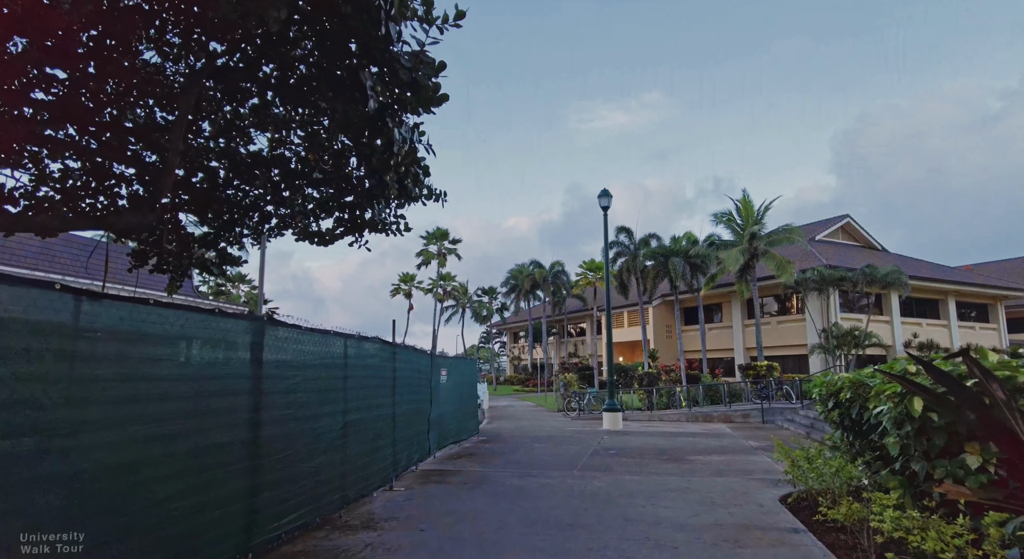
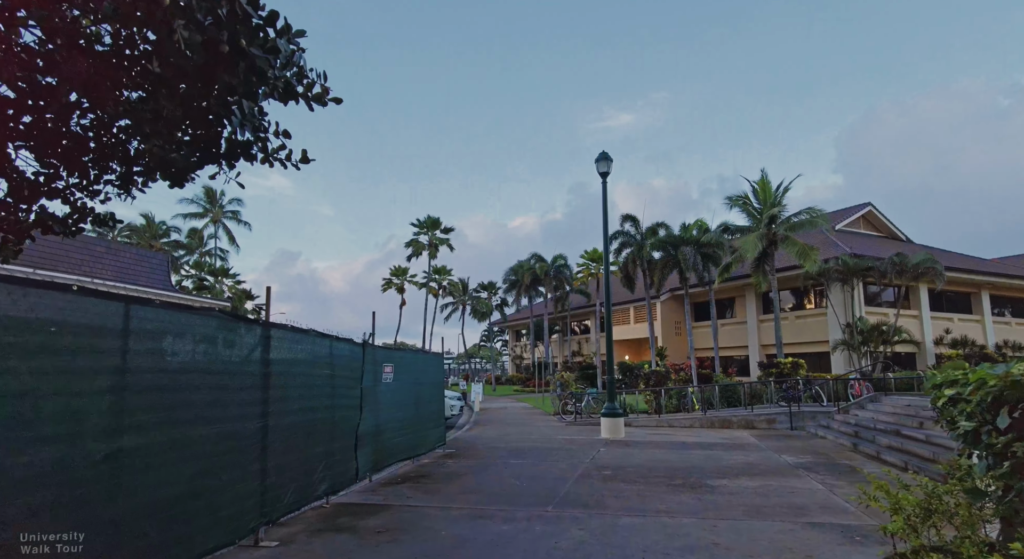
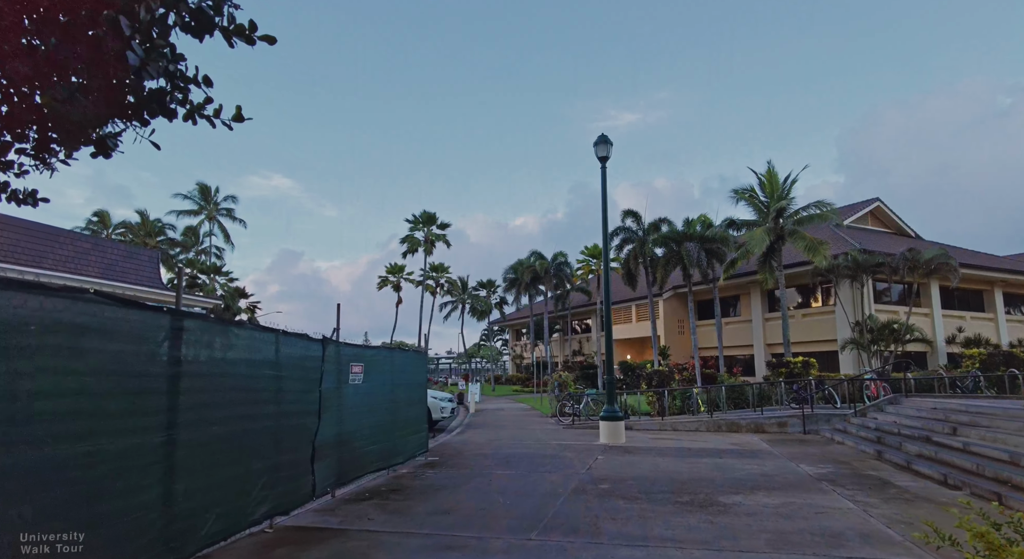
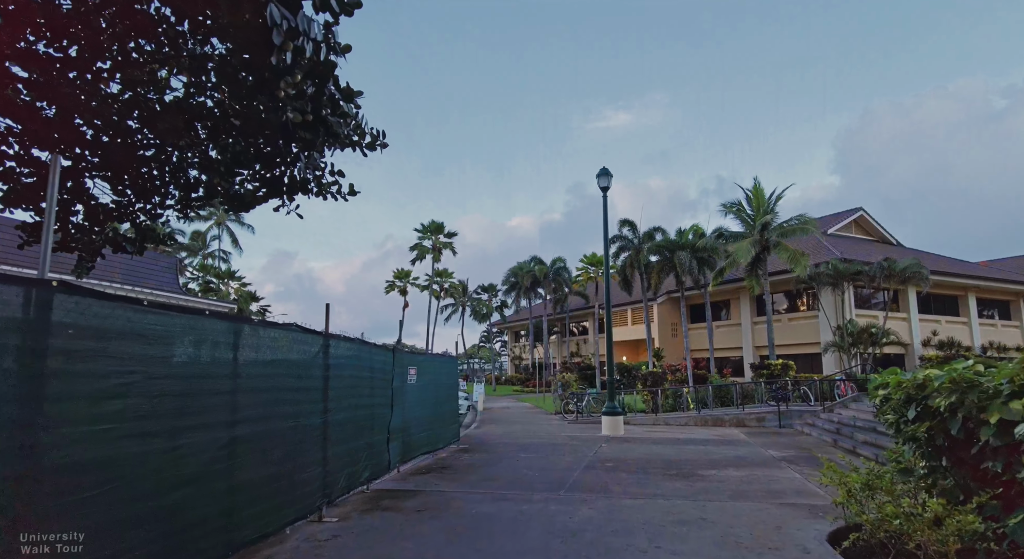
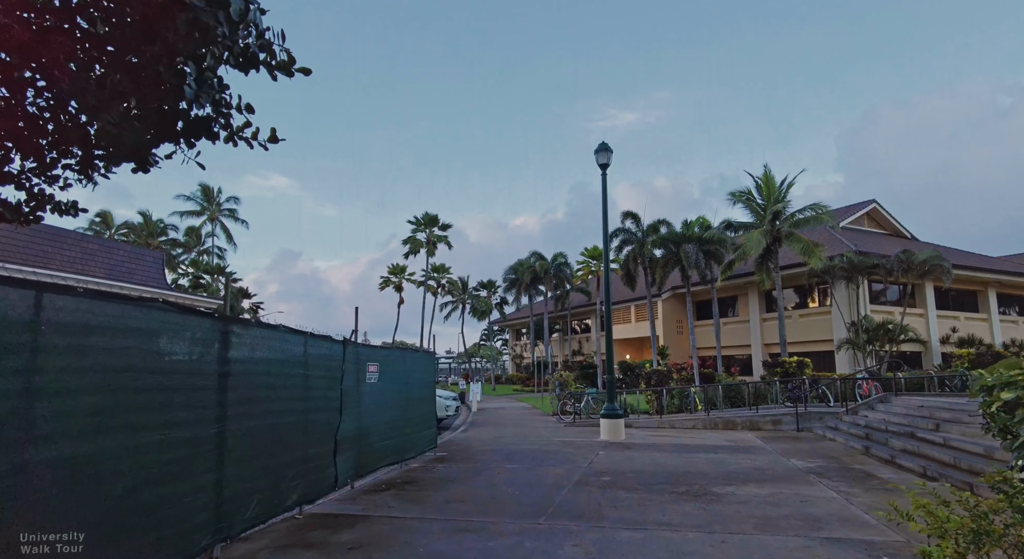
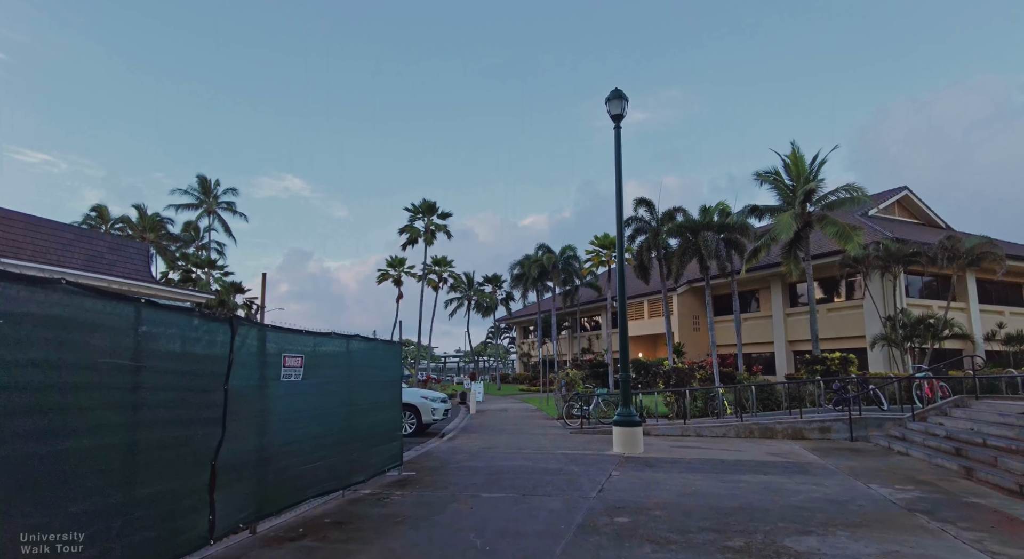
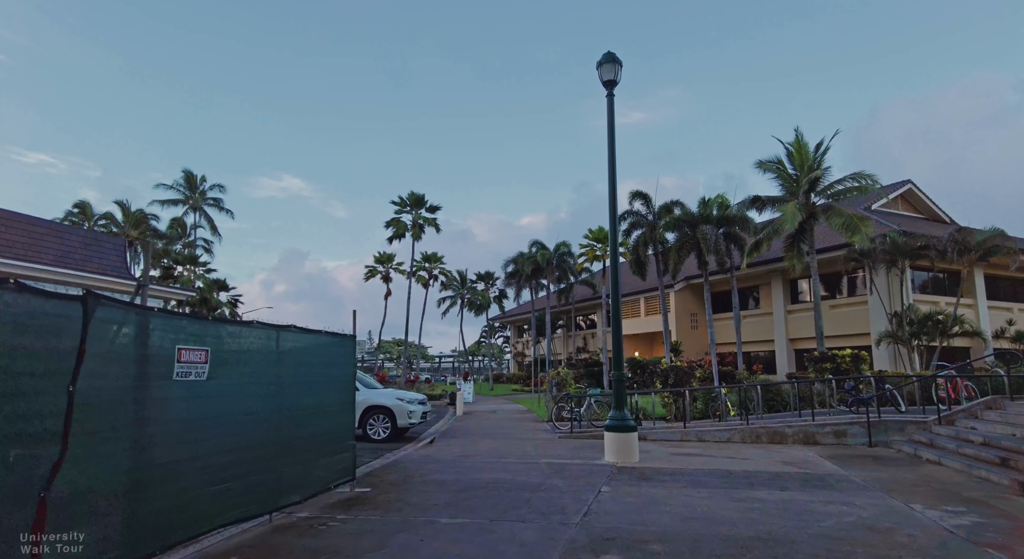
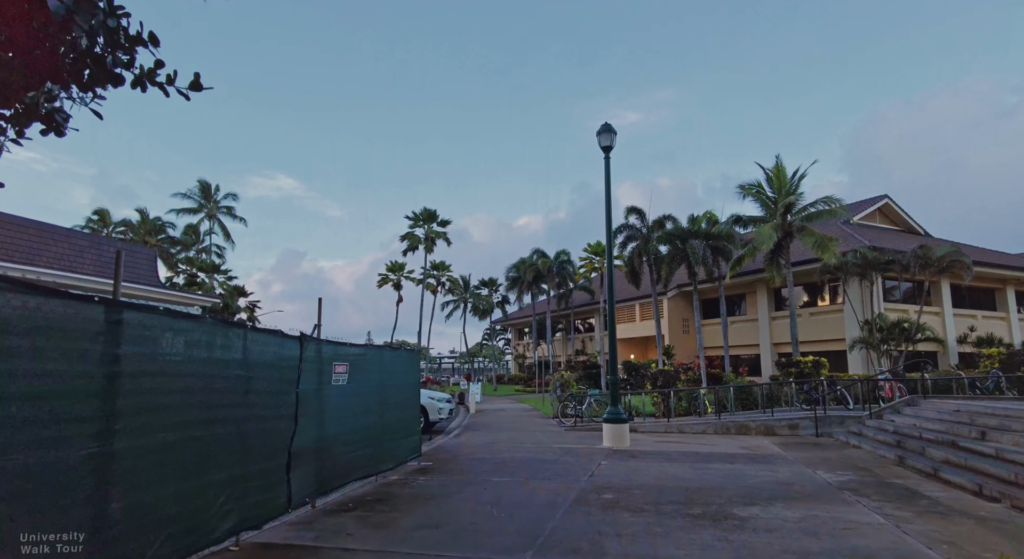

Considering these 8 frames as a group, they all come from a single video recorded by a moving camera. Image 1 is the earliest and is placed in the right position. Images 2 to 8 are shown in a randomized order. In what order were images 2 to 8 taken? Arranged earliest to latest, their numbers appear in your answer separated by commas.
4, 2, 5, 3, 8, 6, 7
